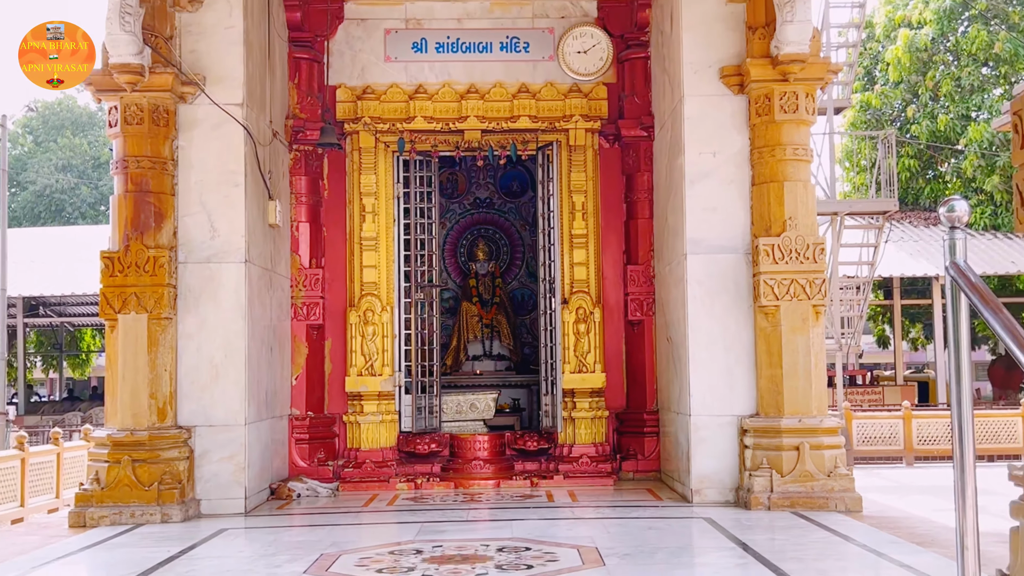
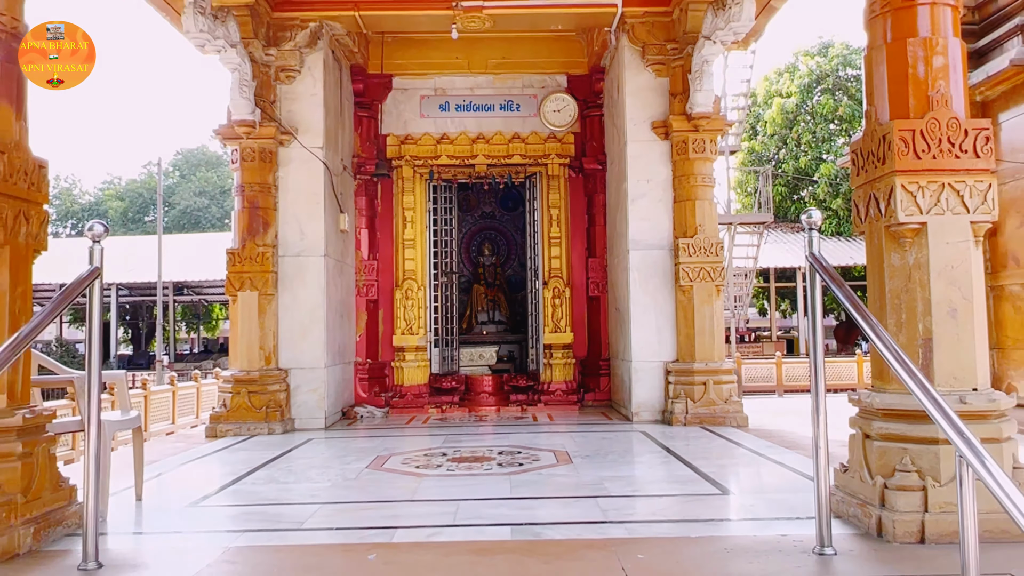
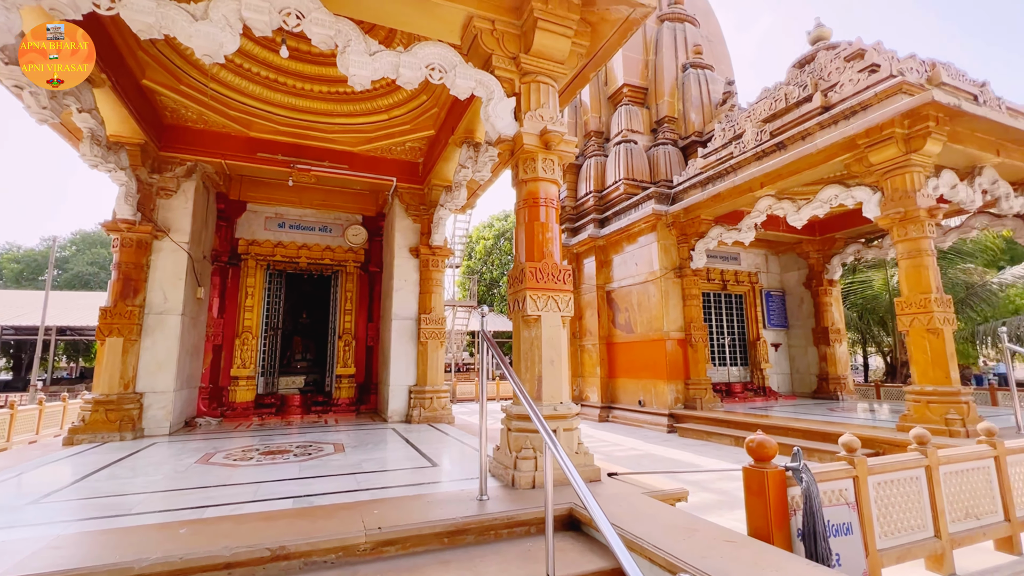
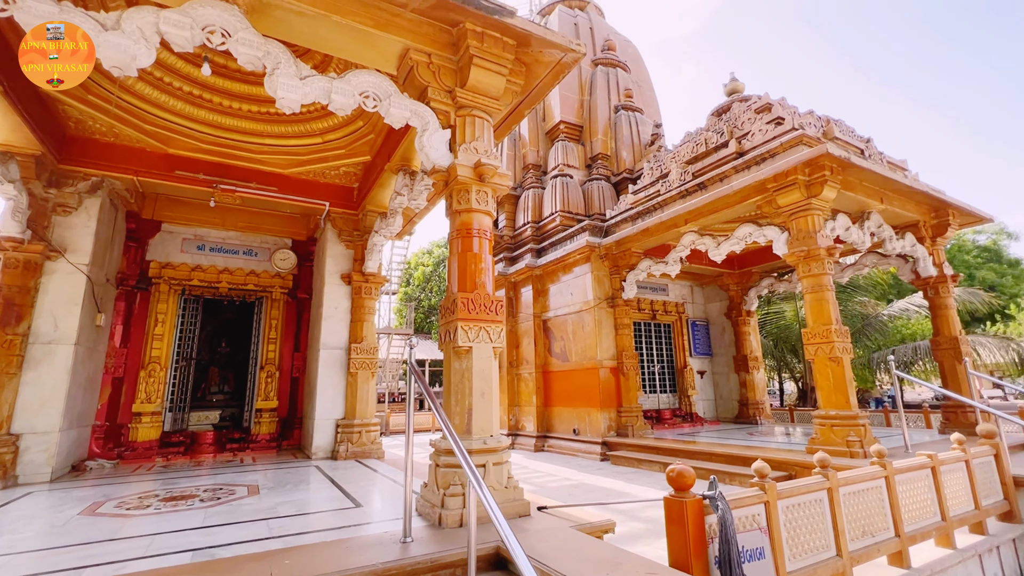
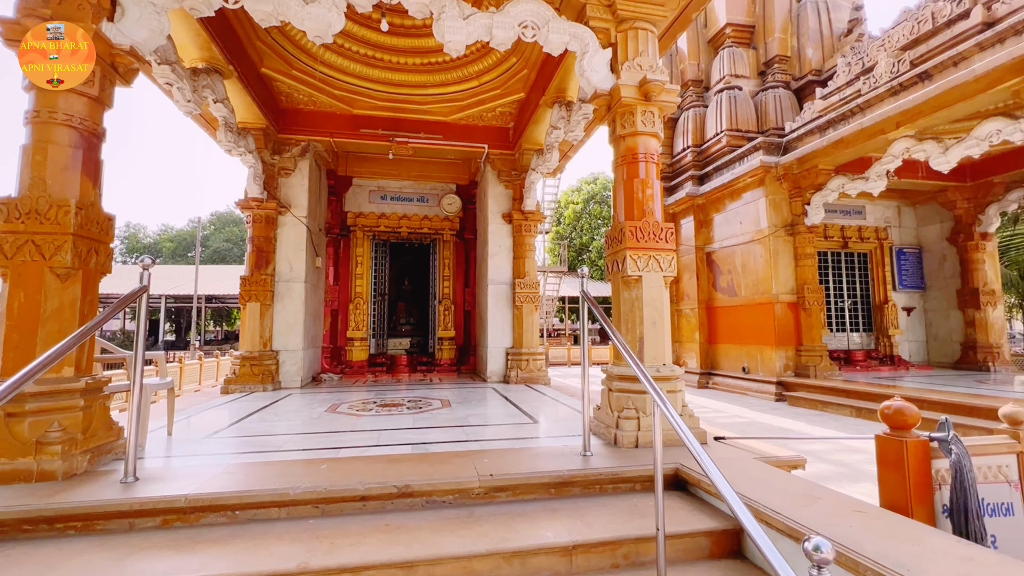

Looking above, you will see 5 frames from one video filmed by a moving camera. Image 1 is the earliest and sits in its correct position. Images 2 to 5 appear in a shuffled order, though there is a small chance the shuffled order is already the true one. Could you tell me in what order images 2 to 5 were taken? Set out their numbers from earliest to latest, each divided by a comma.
2, 5, 3, 4
